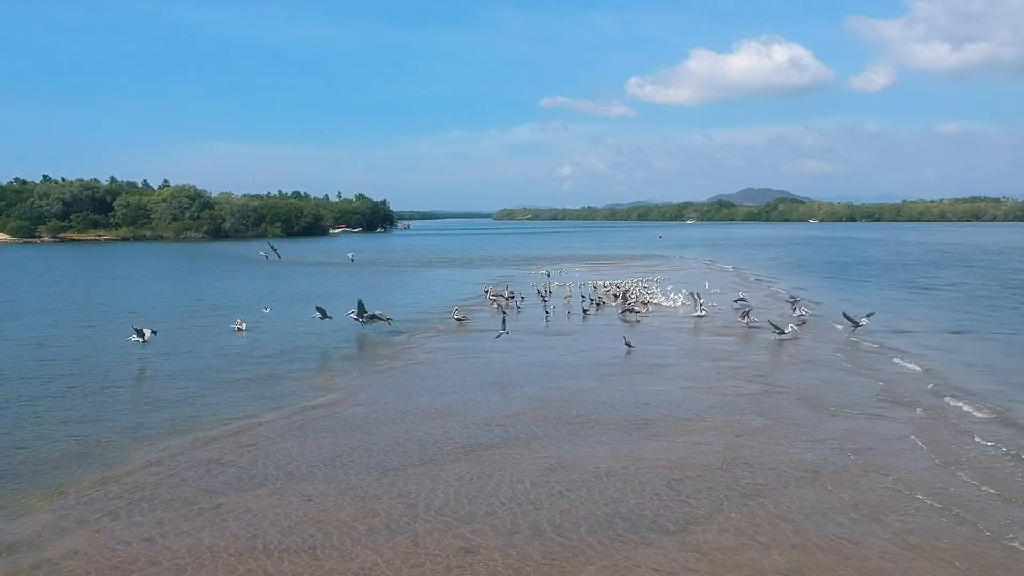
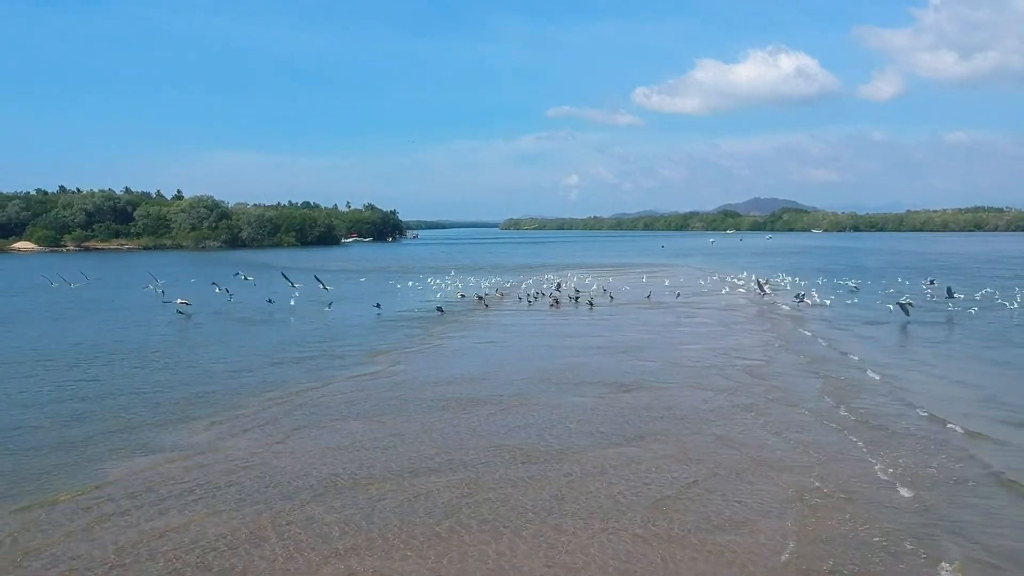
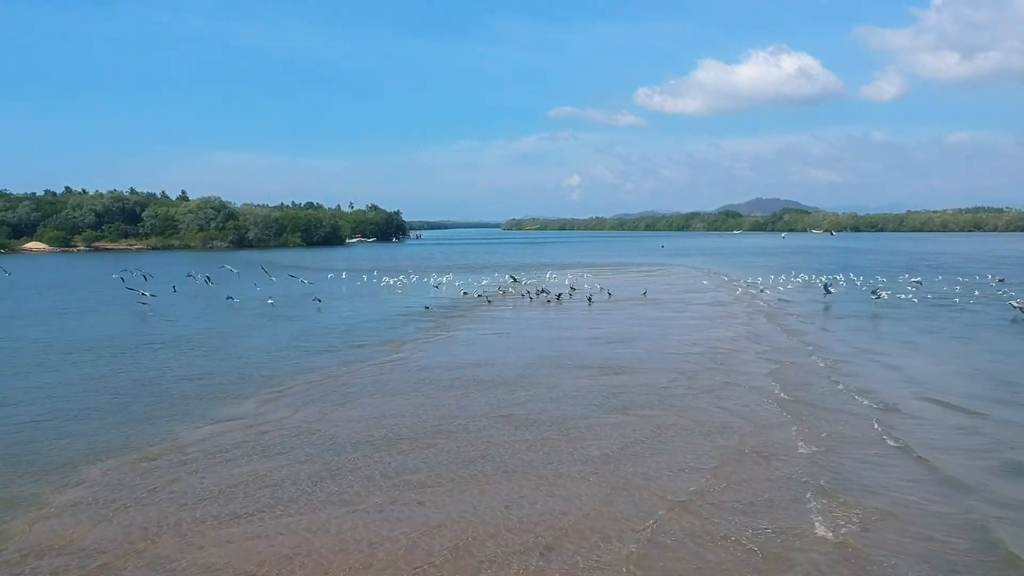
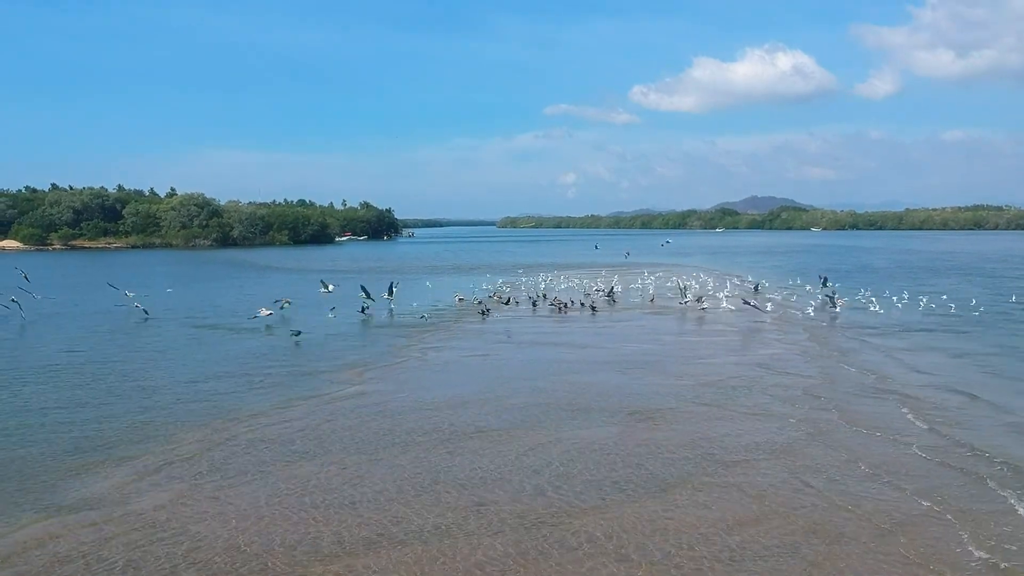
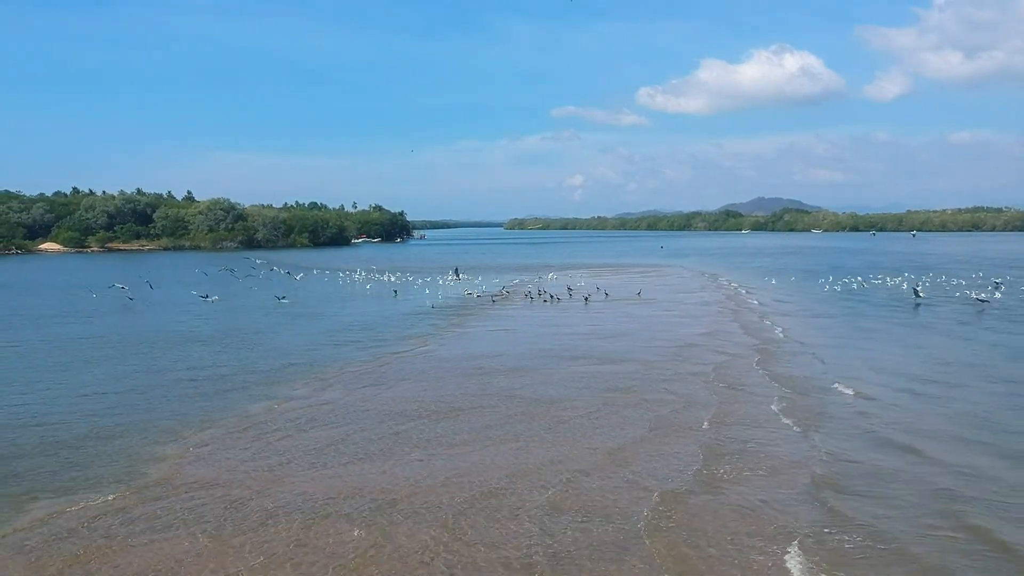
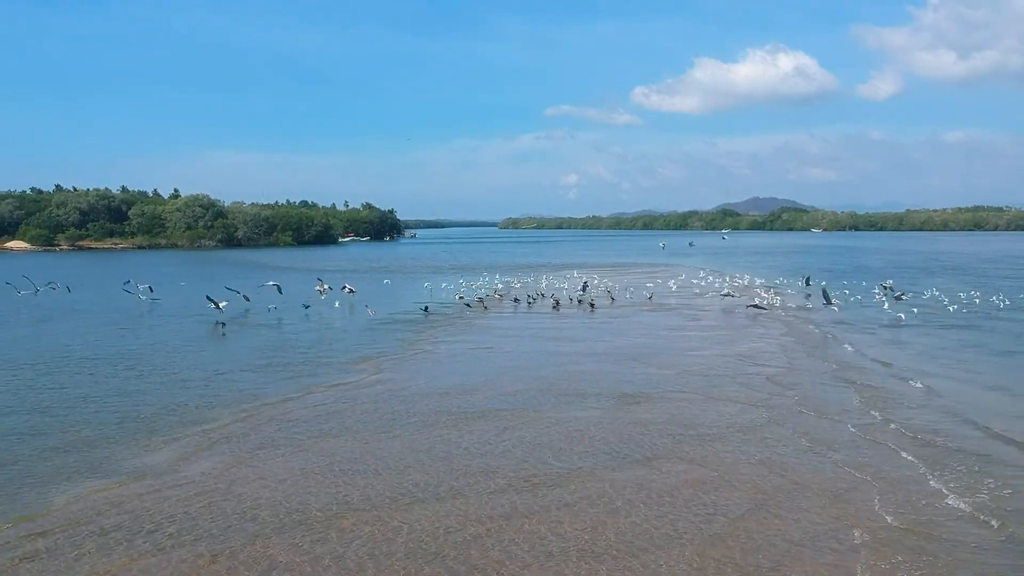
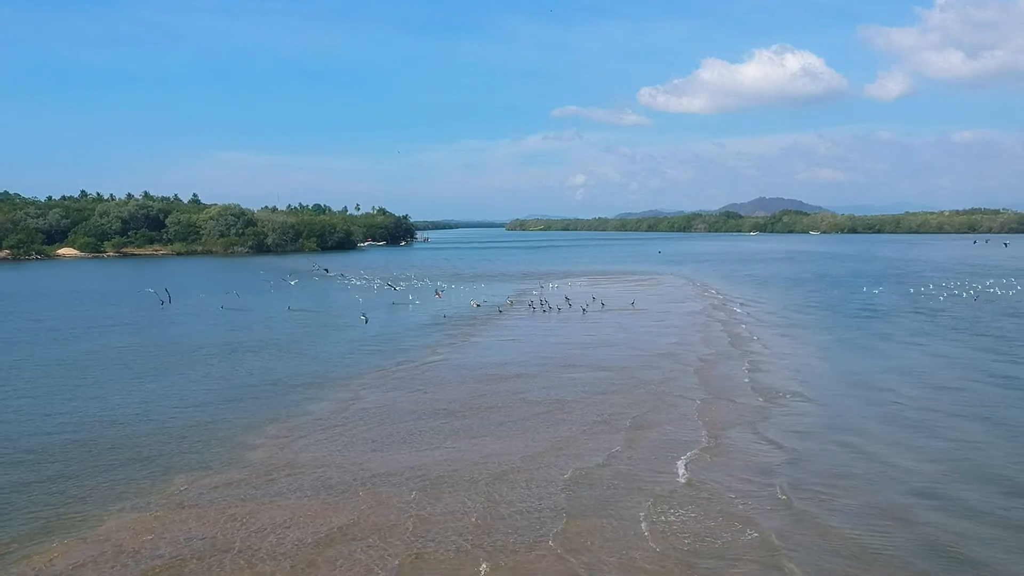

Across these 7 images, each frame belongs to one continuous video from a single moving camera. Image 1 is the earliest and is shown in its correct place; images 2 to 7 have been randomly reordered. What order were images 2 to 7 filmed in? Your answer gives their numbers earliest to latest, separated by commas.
4, 6, 2, 3, 5, 7
